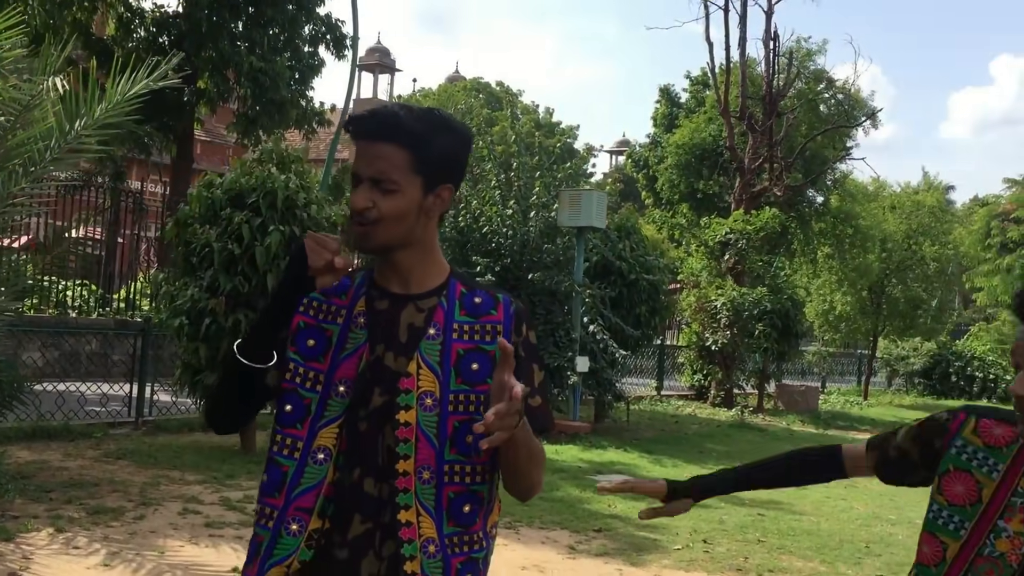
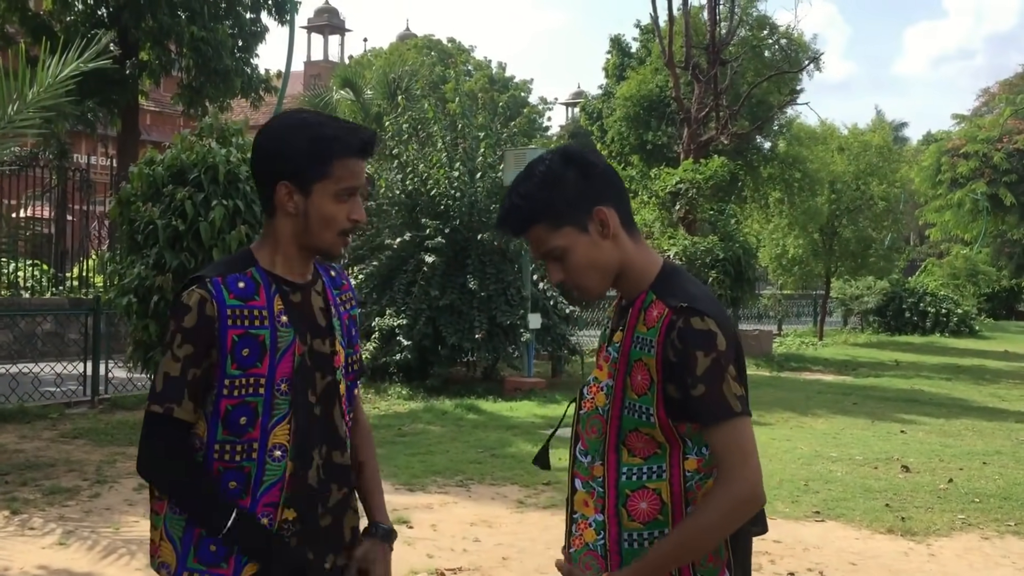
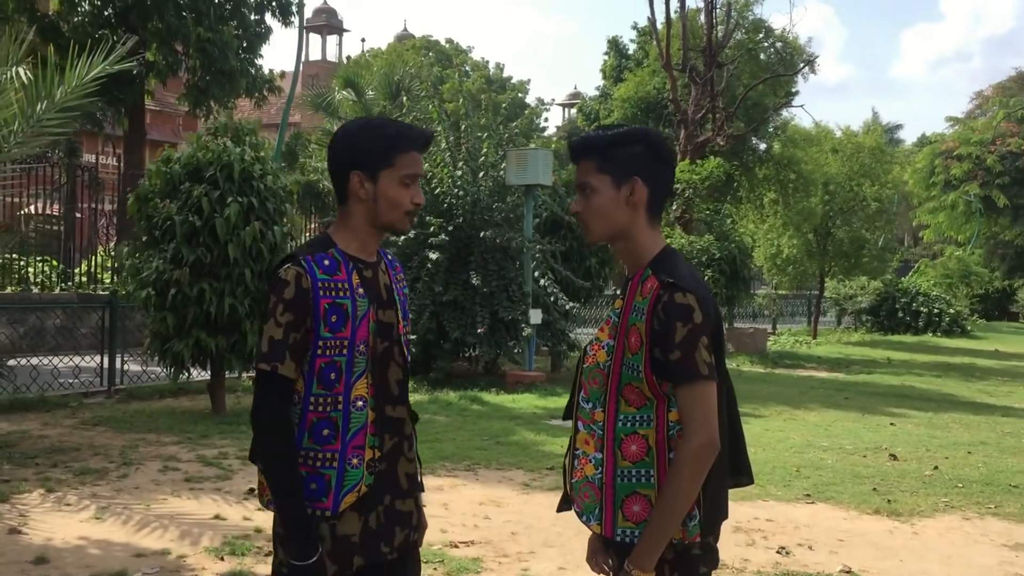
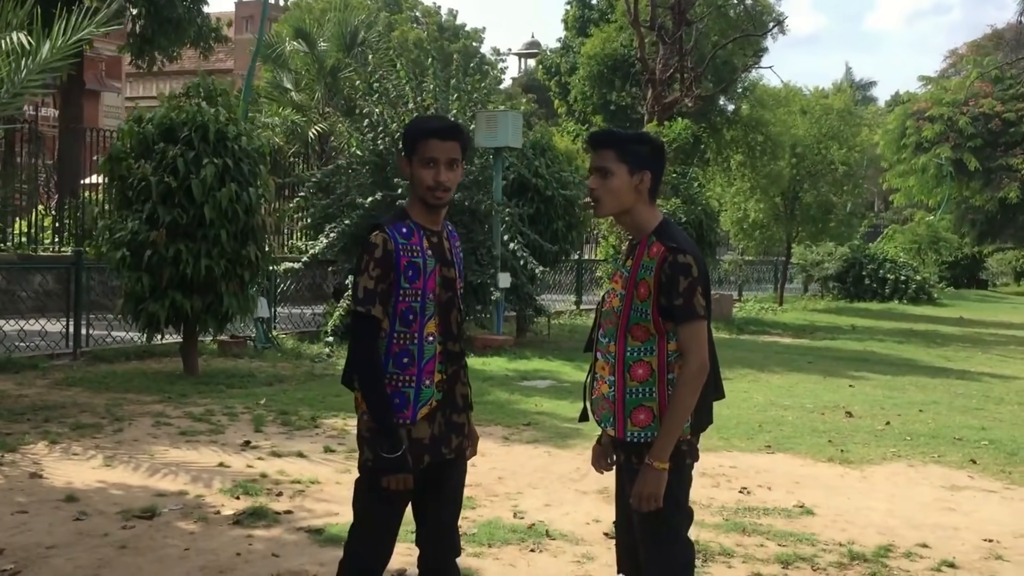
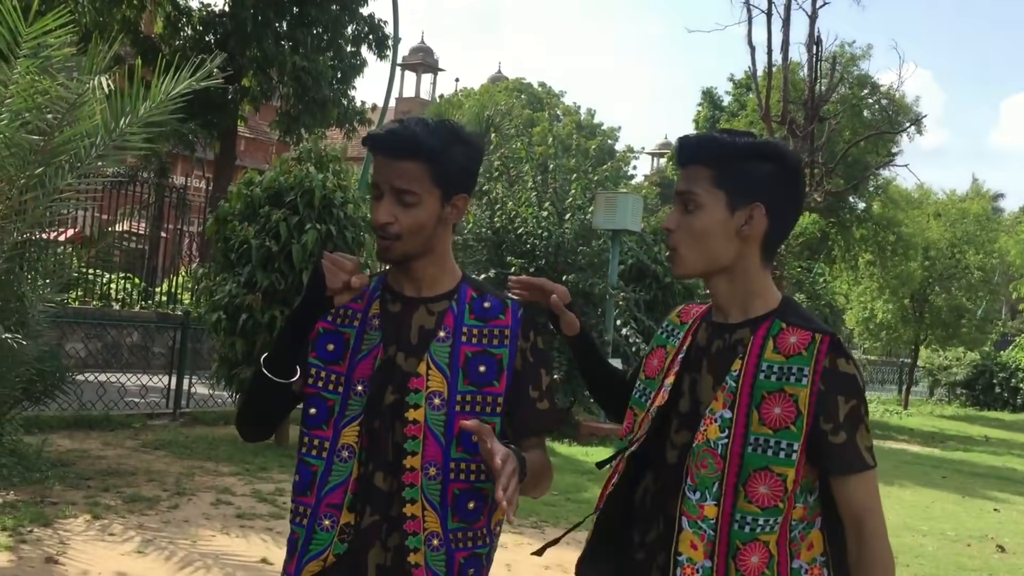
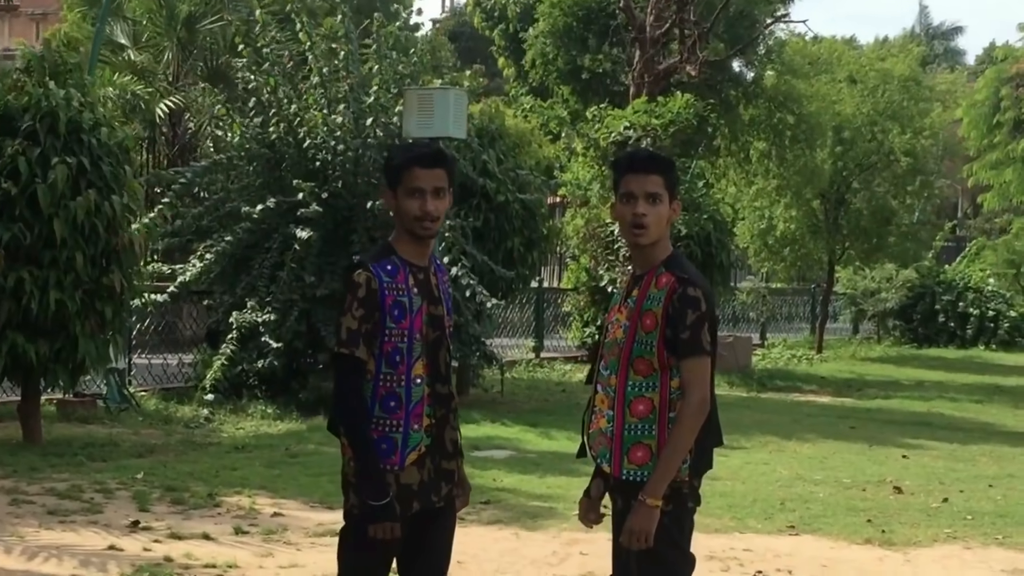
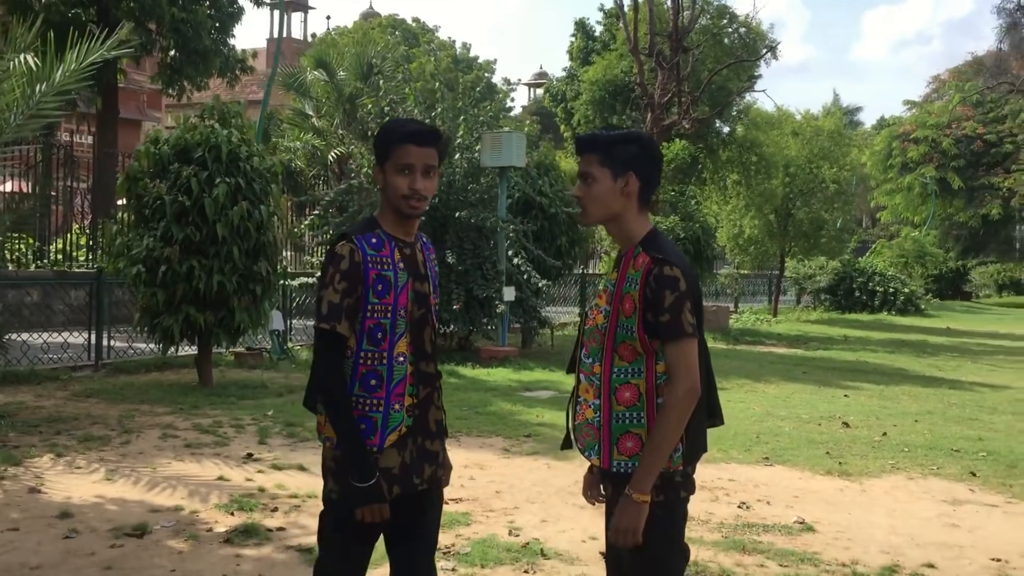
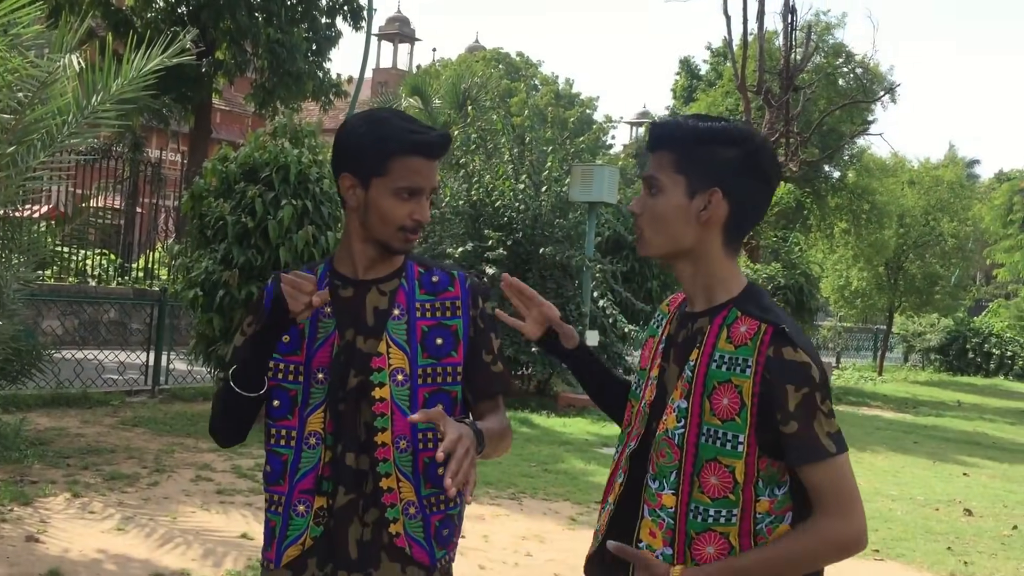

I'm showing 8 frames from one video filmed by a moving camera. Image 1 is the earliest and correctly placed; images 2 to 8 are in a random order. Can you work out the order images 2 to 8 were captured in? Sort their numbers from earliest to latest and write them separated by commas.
5, 8, 2, 3, 7, 4, 6
